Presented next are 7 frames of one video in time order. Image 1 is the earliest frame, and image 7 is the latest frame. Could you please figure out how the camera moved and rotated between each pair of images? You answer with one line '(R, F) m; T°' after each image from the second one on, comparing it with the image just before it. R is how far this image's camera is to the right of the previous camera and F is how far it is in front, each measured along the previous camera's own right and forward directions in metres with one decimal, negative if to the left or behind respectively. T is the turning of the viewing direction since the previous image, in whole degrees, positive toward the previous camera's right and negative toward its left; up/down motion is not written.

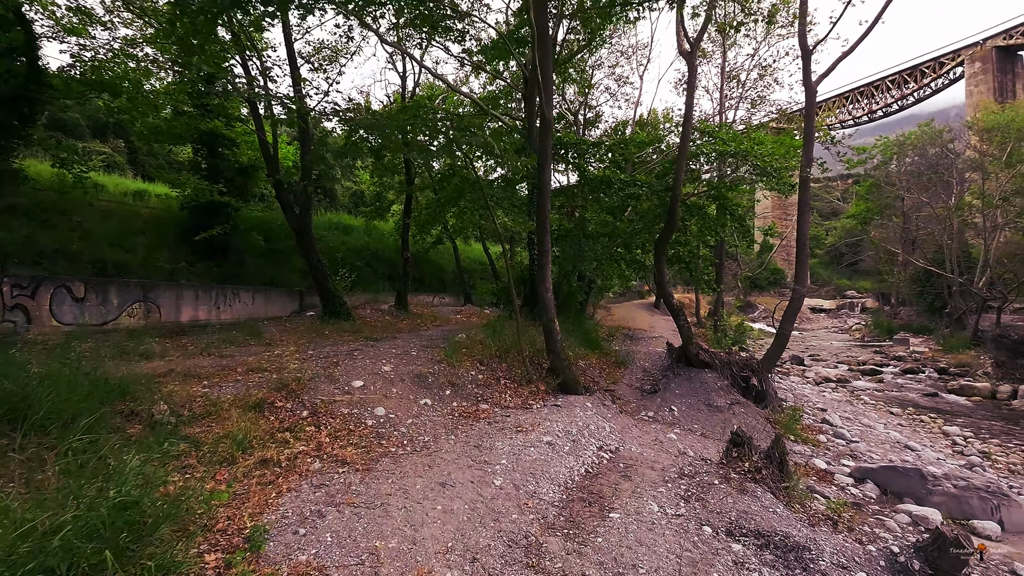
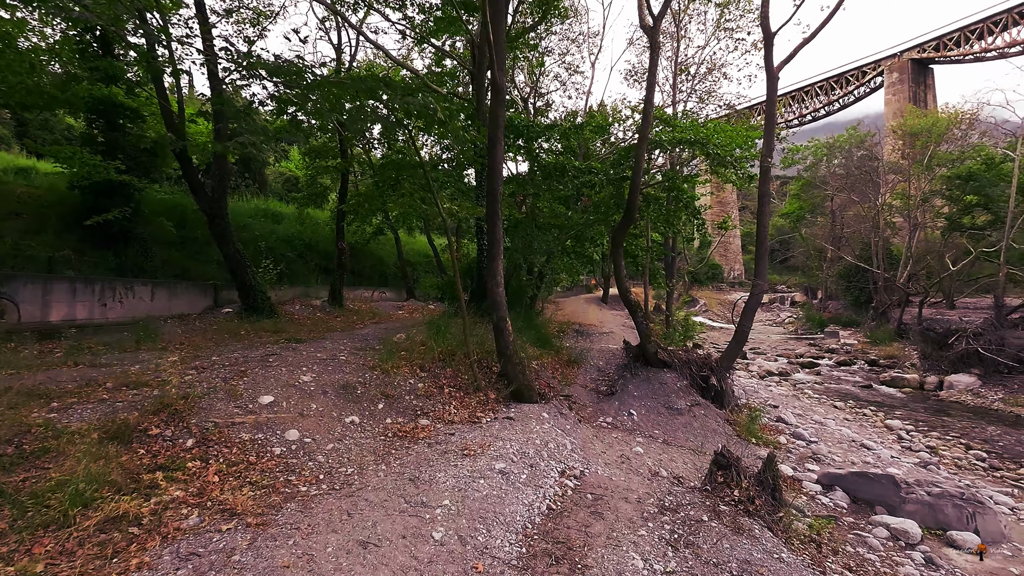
(0.0, +0.9) m; +6°
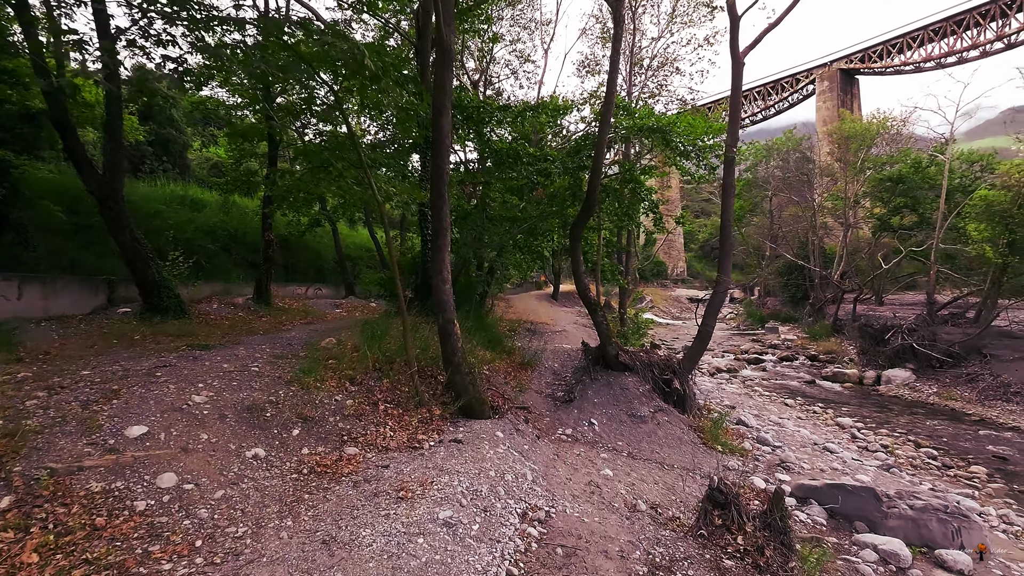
(0.0, +0.9) m; +6°
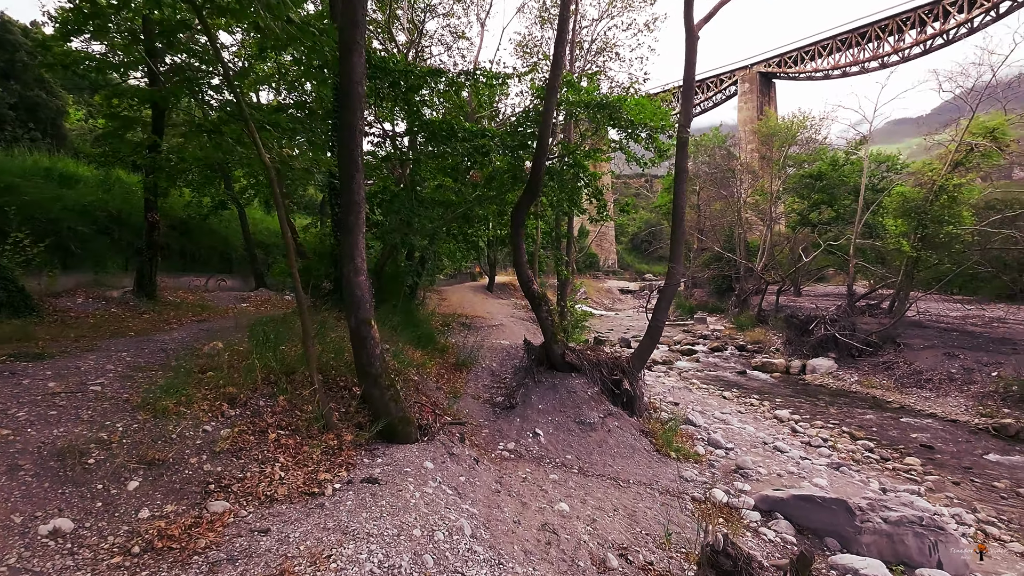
(0.0, +1.0) m; +8°
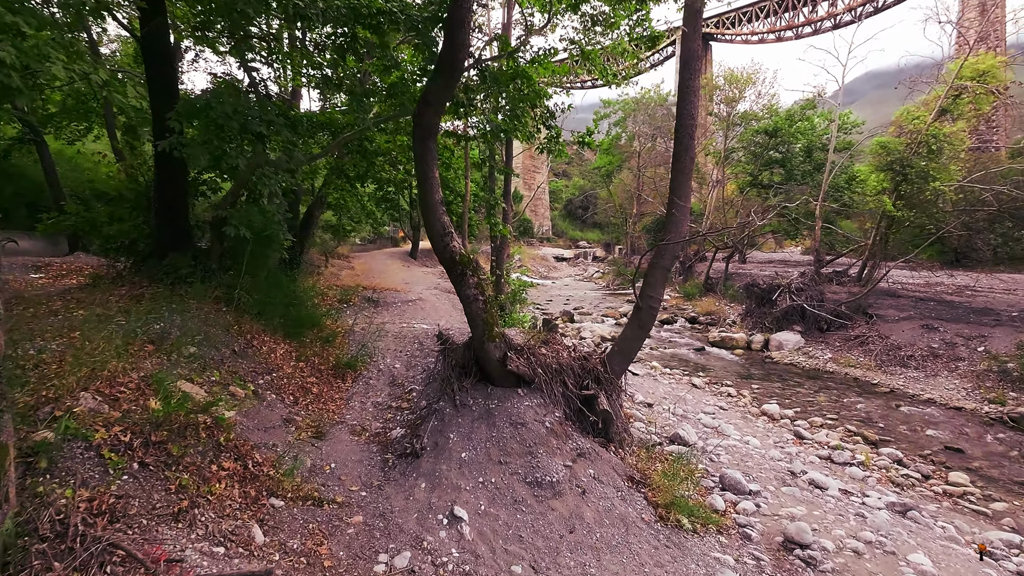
(+0.3, +3.0) m; +8°
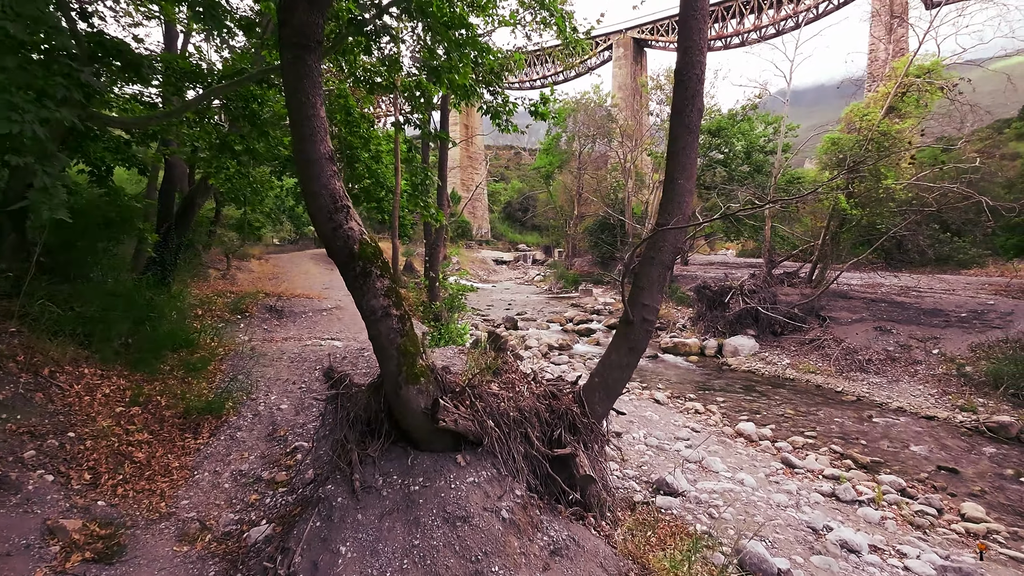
(0.0, +1.5) m; +7°
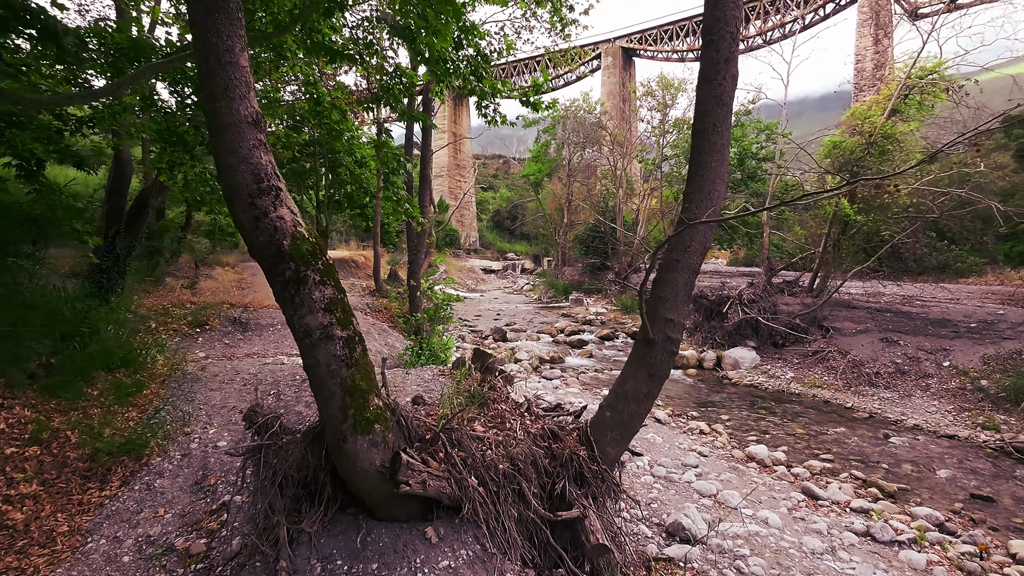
(0.0, +0.7) m; +1°
